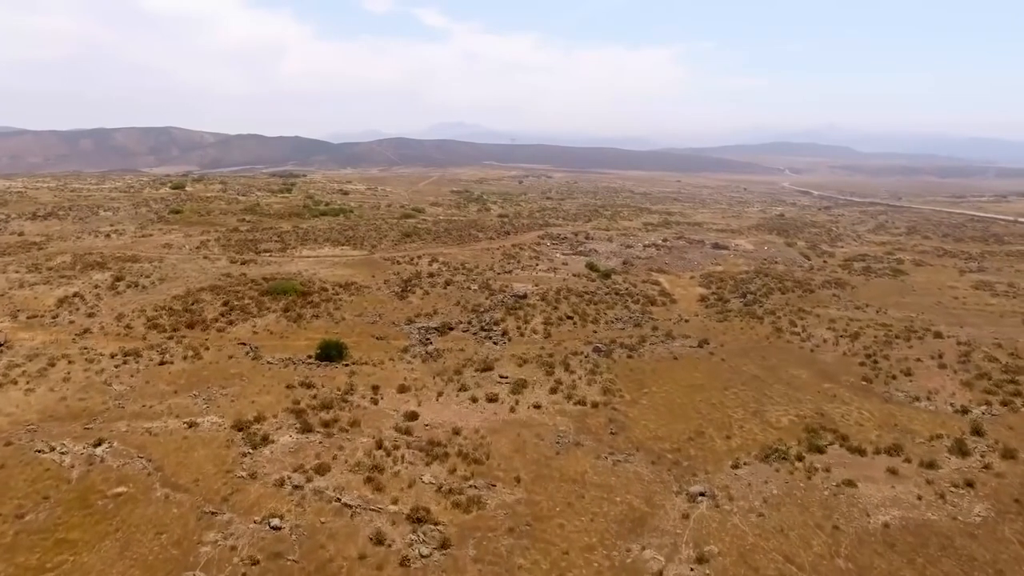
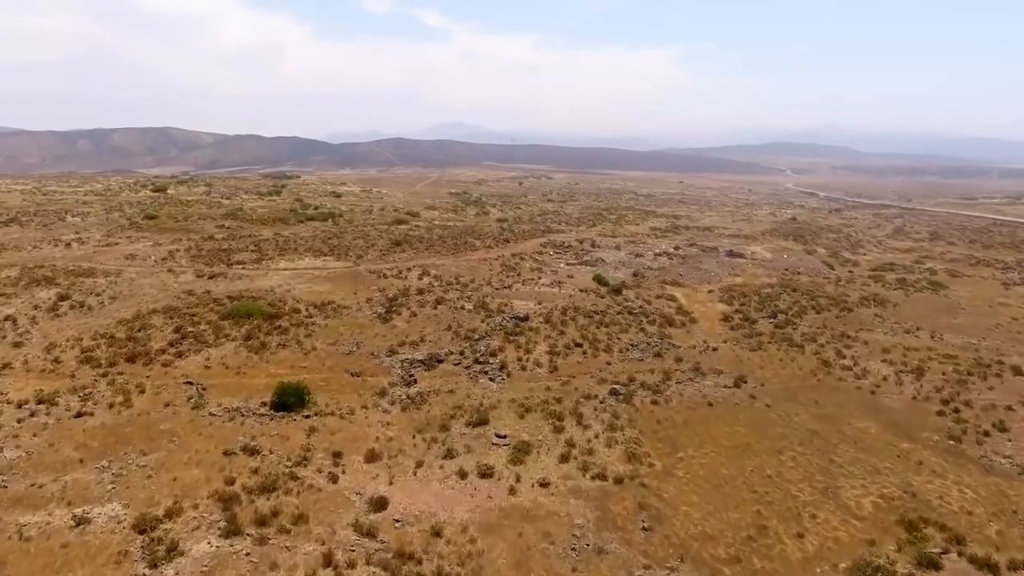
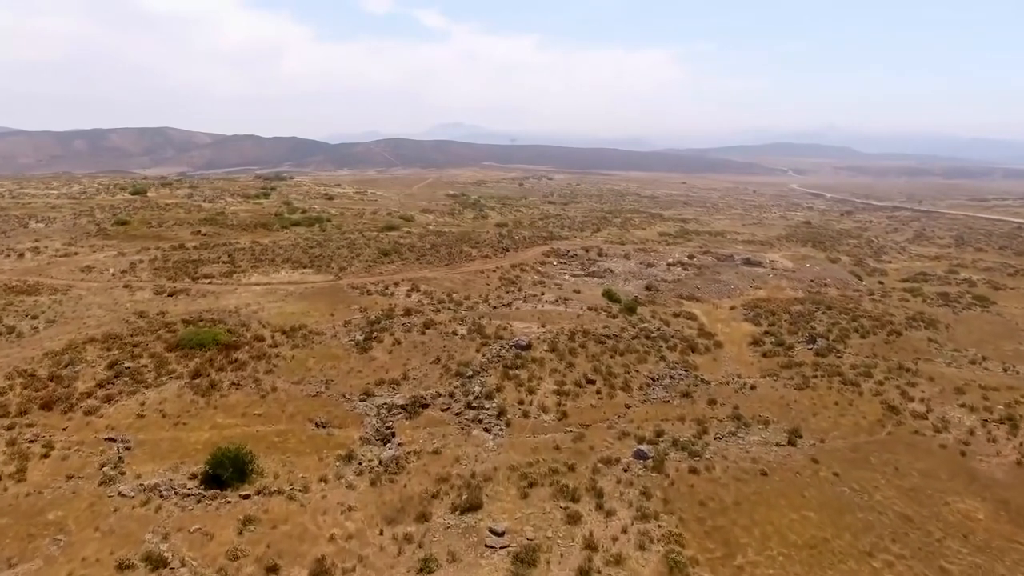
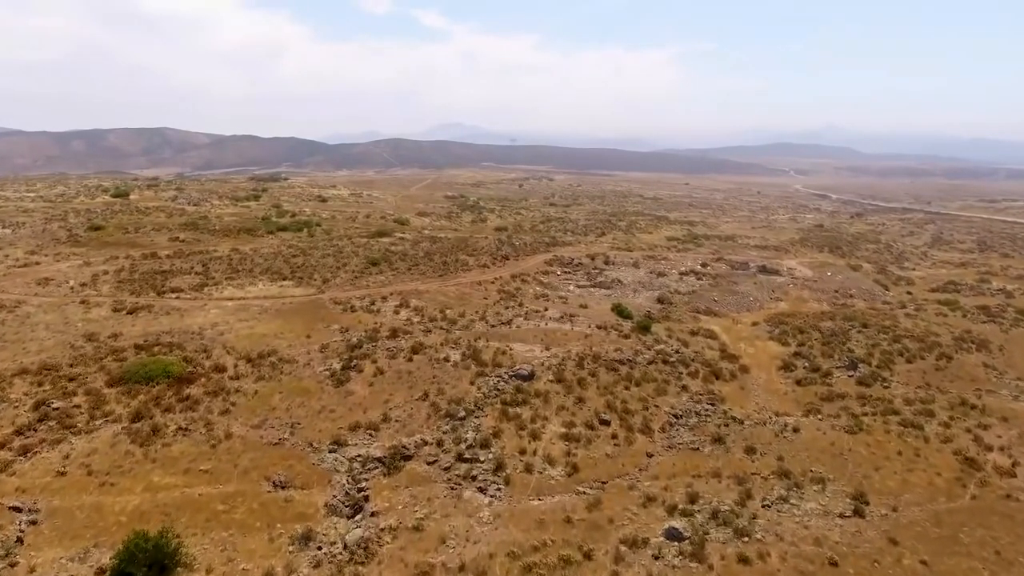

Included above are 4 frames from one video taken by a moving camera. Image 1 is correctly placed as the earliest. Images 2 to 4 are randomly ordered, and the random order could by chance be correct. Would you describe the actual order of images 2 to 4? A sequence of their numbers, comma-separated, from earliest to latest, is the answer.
2, 3, 4
